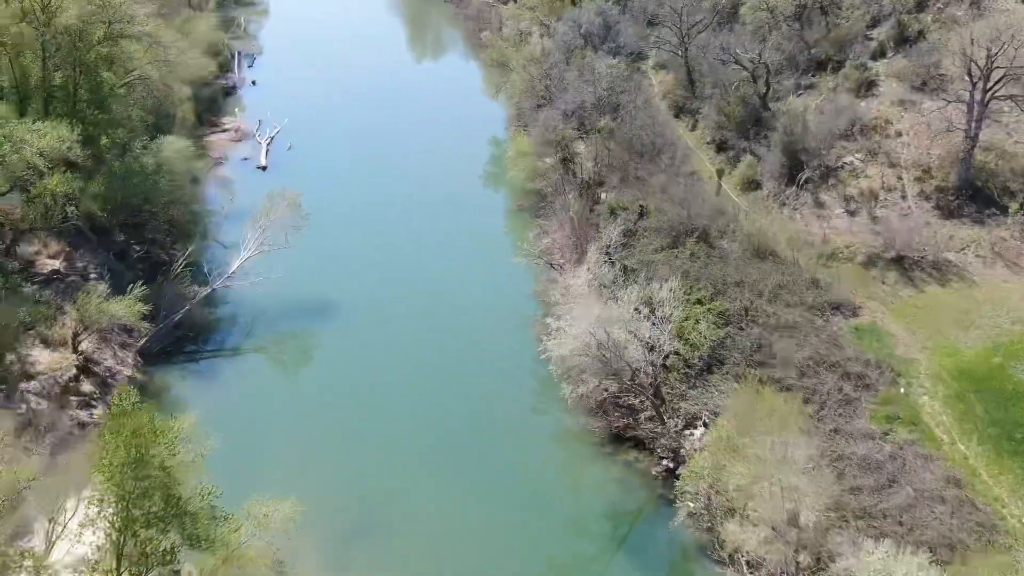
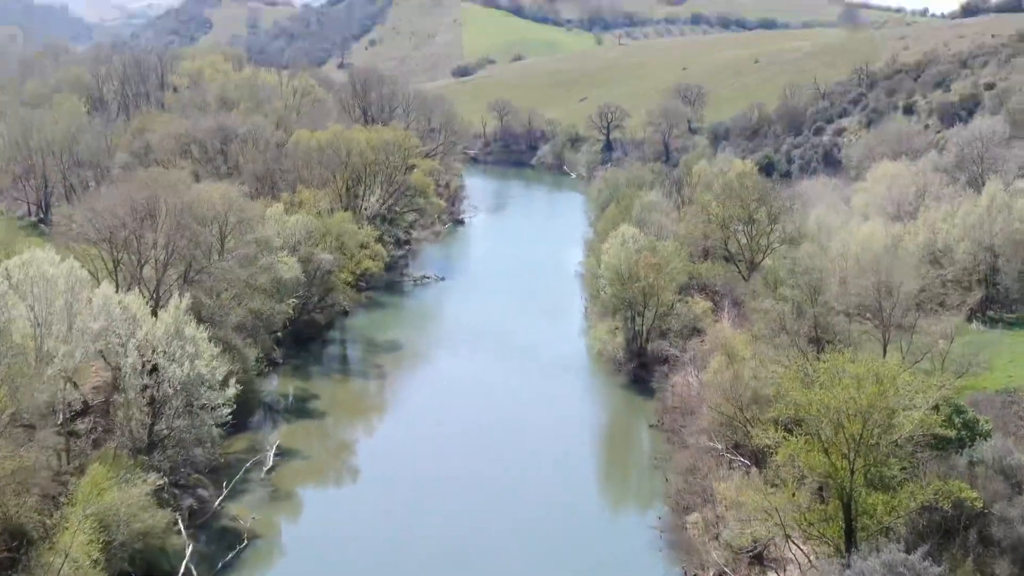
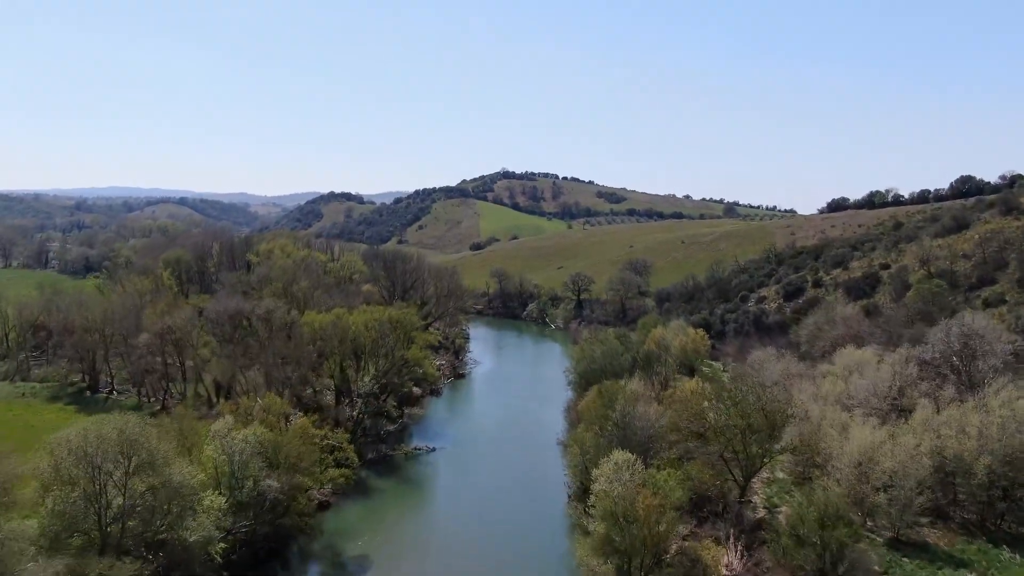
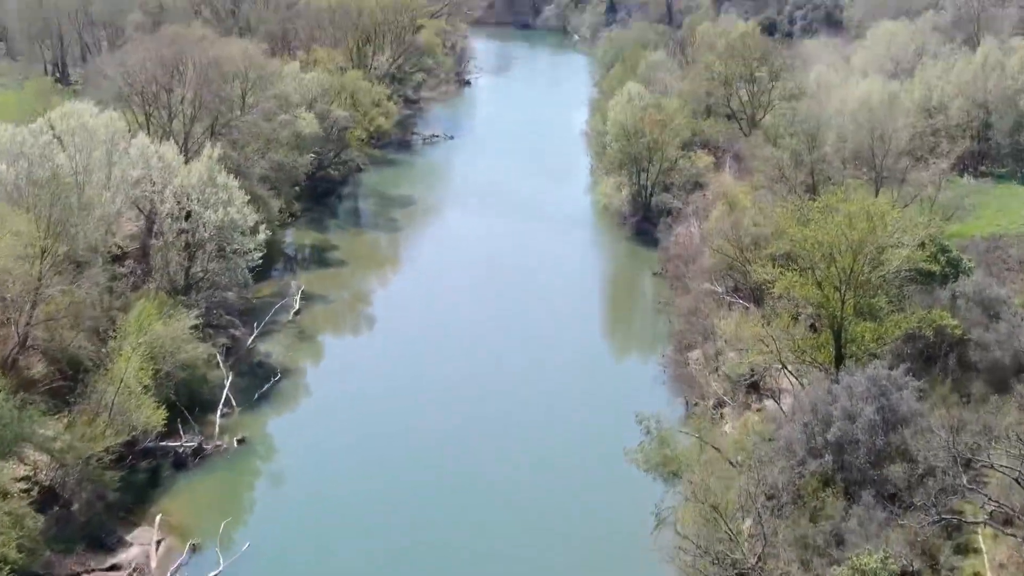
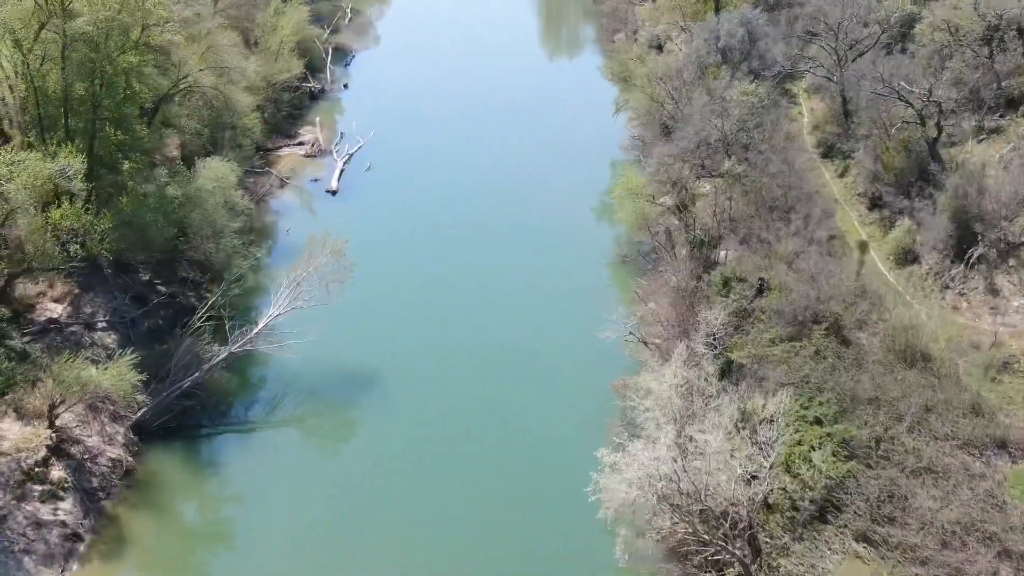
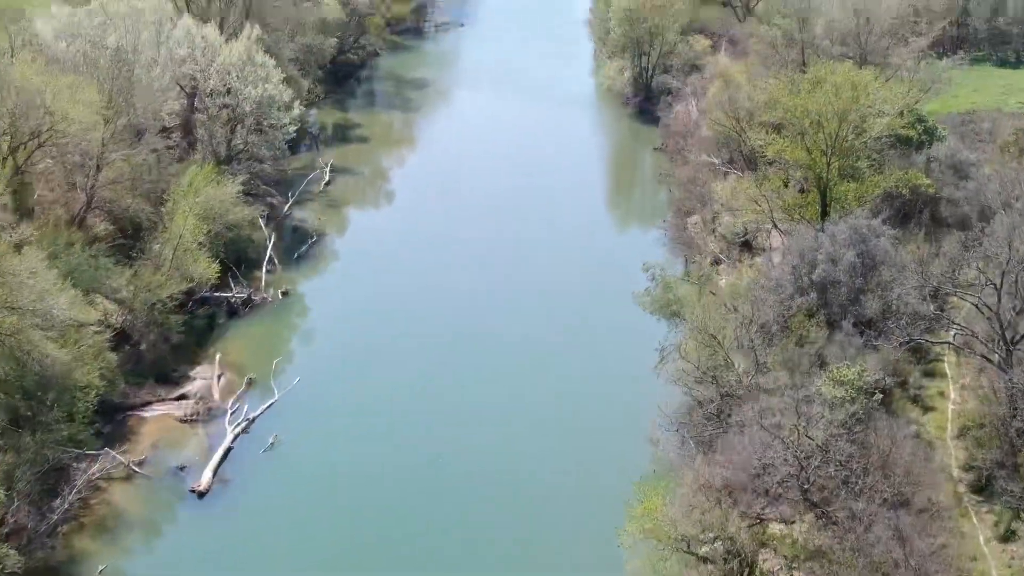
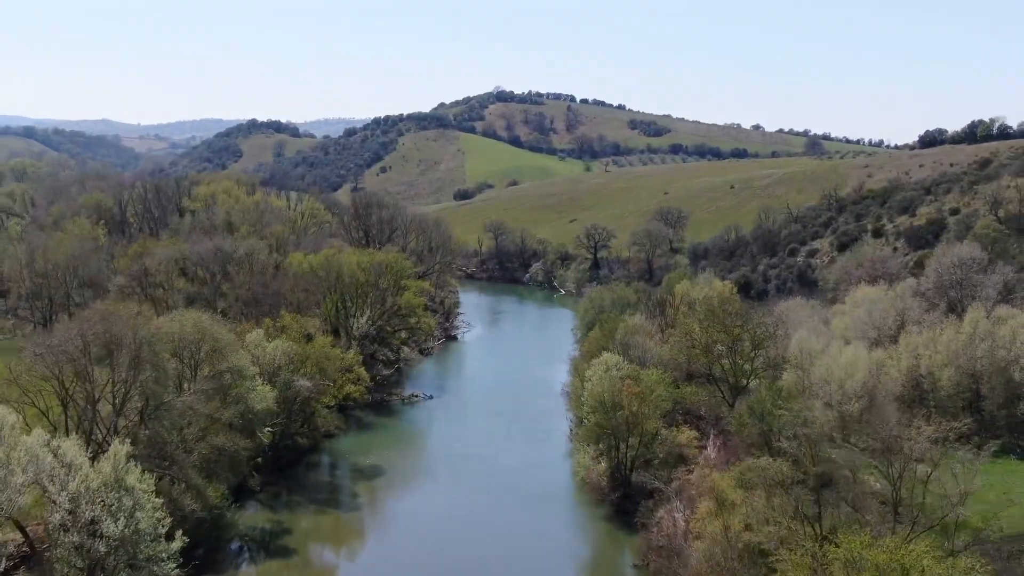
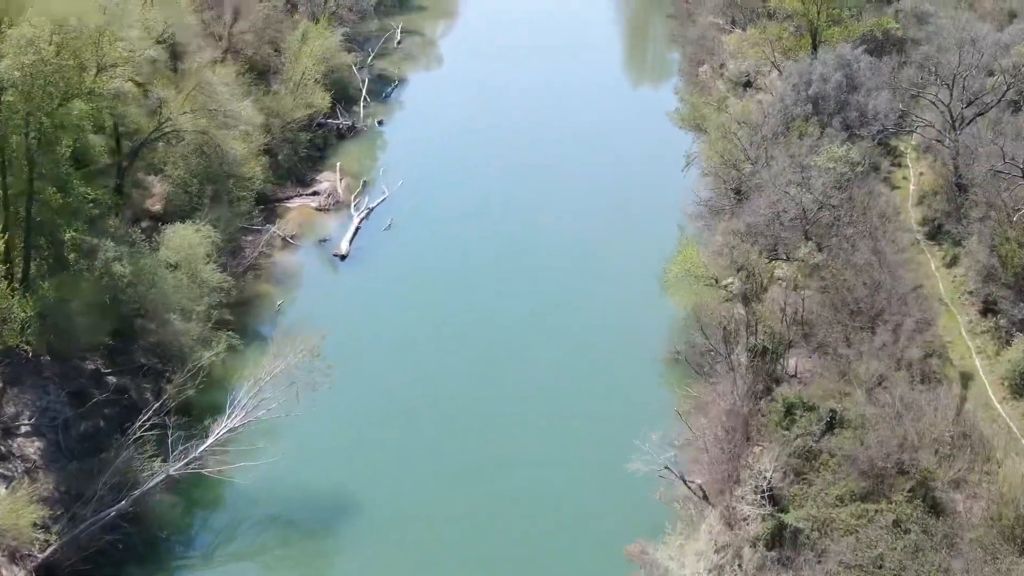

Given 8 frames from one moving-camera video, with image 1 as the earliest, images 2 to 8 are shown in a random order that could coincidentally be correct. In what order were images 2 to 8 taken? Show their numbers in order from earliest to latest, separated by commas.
5, 8, 6, 4, 2, 7, 3
